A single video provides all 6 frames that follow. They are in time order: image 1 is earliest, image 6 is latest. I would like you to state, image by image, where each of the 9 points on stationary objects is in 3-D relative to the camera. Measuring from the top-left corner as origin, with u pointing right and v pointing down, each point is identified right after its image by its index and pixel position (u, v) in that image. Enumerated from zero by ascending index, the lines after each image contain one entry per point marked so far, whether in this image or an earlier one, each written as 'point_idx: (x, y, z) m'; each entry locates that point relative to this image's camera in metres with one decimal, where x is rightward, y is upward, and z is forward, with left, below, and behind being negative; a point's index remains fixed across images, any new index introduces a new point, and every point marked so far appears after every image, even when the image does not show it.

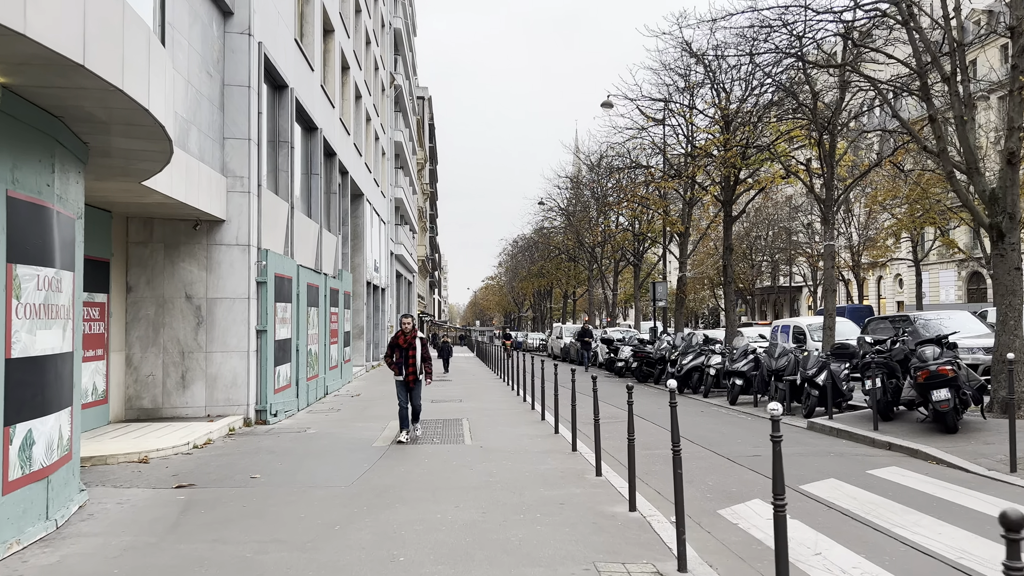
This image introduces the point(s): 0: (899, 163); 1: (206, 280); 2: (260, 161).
0: (+8.6, +2.8, +18.7) m
1: (-4.3, +0.1, +11.8) m
2: (-3.8, +2.0, +12.8) m
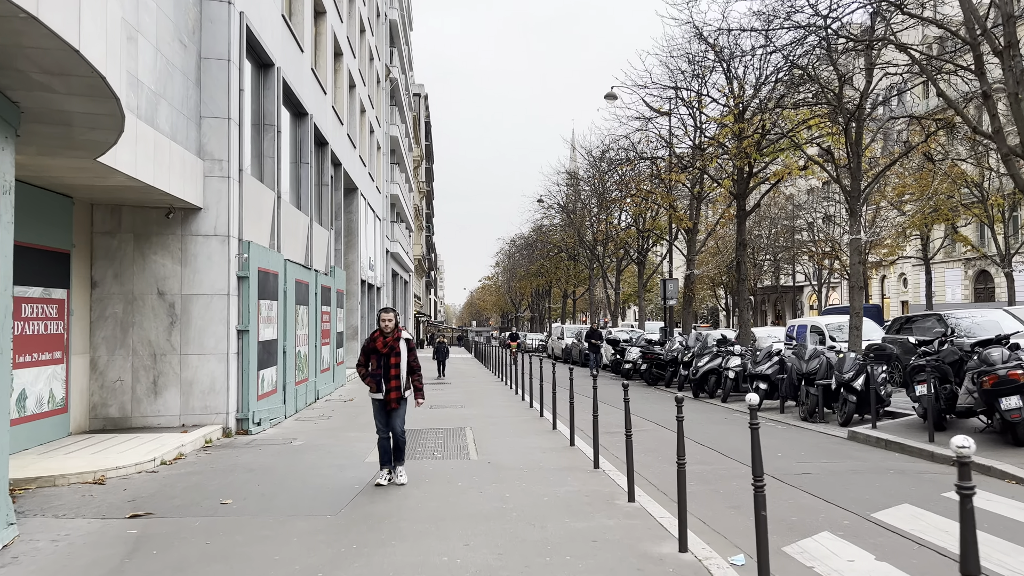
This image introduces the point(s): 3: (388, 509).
0: (+8.7, +2.9, +17.6) m
1: (-4.2, +0.2, +10.6) m
2: (-3.7, +2.0, +11.6) m
3: (-0.9, -1.7, +6.3) m
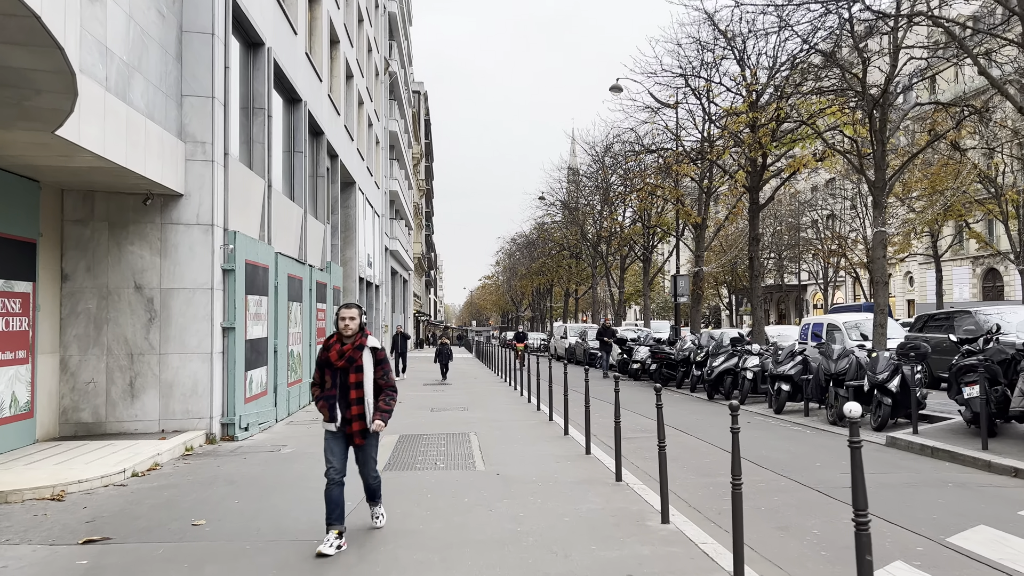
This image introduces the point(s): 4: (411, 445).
0: (+8.8, +2.9, +16.7) m
1: (-4.1, +0.2, +9.8) m
2: (-3.6, +2.1, +10.7) m
3: (-0.8, -1.6, +5.5) m
4: (-1.2, -1.8, +9.8) m
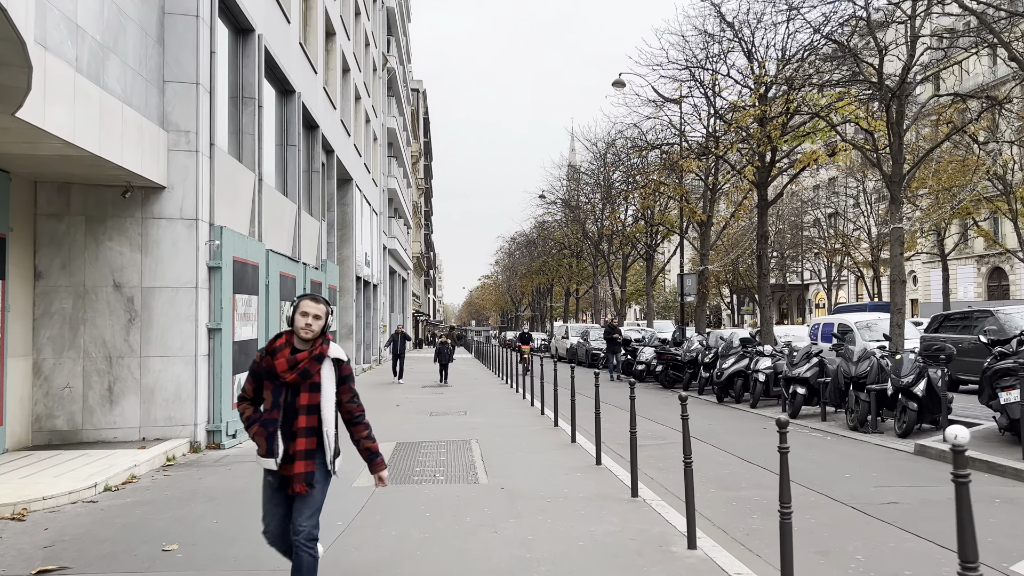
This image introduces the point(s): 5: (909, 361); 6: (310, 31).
0: (+8.8, +3.0, +16.1) m
1: (-4.1, +0.3, +9.2) m
2: (-3.6, +2.1, +10.1) m
3: (-0.8, -1.6, +4.9) m
4: (-1.1, -1.8, +9.2) m
5: (+4.9, -0.9, +10.3) m
6: (-4.3, +5.4, +17.7) m
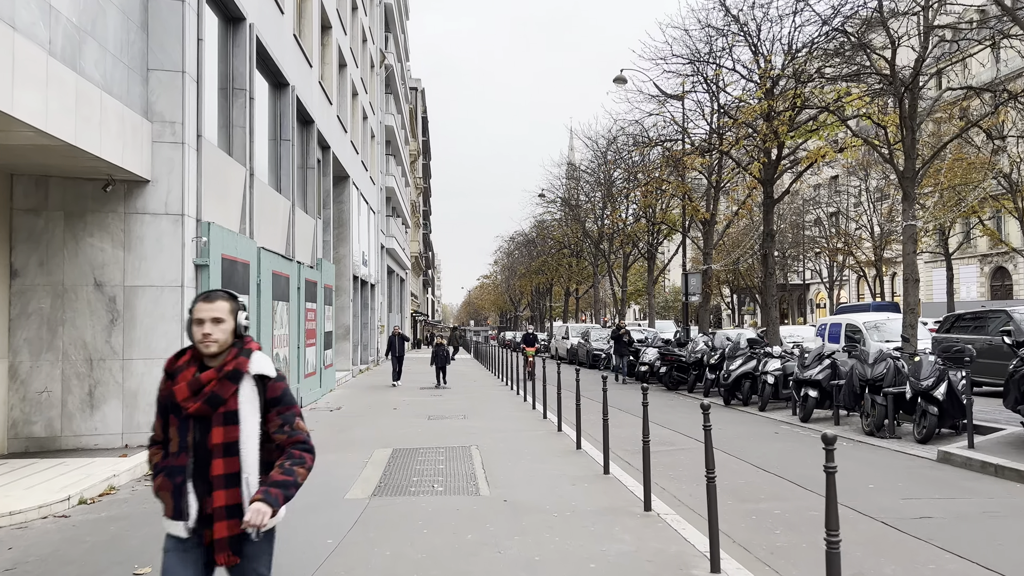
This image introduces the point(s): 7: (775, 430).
0: (+8.8, +3.0, +15.7) m
1: (-4.0, +0.3, +8.7) m
2: (-3.6, +2.1, +9.6) m
3: (-0.7, -1.6, +4.4) m
4: (-1.1, -1.8, +8.8) m
5: (+4.9, -0.9, +9.8) m
6: (-4.3, +5.4, +17.2) m
7: (+3.6, -1.9, +11.4) m
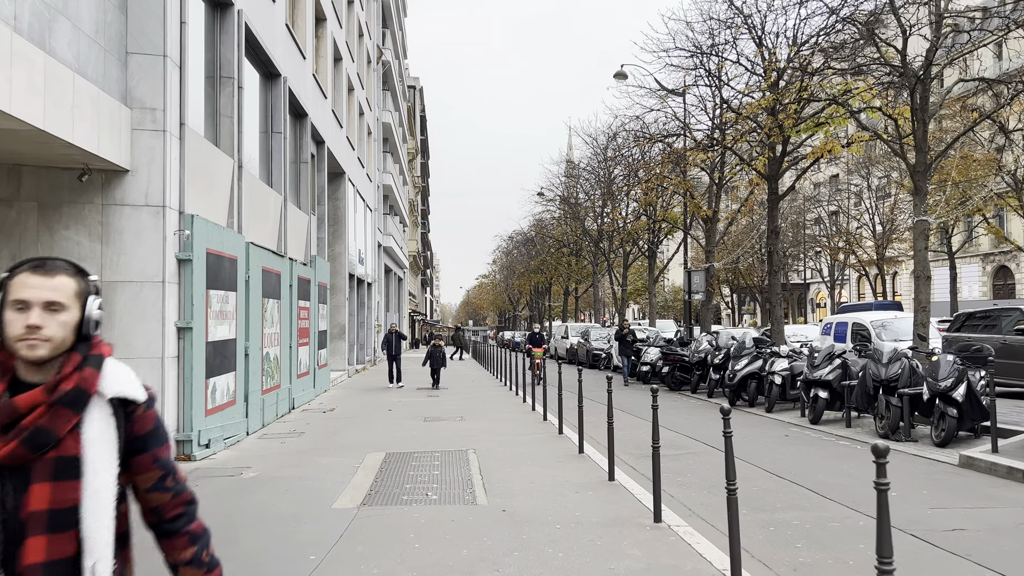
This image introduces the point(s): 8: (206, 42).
0: (+8.8, +3.0, +15.3) m
1: (-4.1, +0.3, +8.3) m
2: (-3.6, +2.2, +9.2) m
3: (-0.7, -1.5, +4.0) m
4: (-1.1, -1.8, +8.3) m
5: (+4.9, -0.8, +9.4) m
6: (-4.3, +5.5, +16.8) m
7: (+3.6, -1.9, +11.0) m
8: (-3.9, +3.1, +10.6) m
